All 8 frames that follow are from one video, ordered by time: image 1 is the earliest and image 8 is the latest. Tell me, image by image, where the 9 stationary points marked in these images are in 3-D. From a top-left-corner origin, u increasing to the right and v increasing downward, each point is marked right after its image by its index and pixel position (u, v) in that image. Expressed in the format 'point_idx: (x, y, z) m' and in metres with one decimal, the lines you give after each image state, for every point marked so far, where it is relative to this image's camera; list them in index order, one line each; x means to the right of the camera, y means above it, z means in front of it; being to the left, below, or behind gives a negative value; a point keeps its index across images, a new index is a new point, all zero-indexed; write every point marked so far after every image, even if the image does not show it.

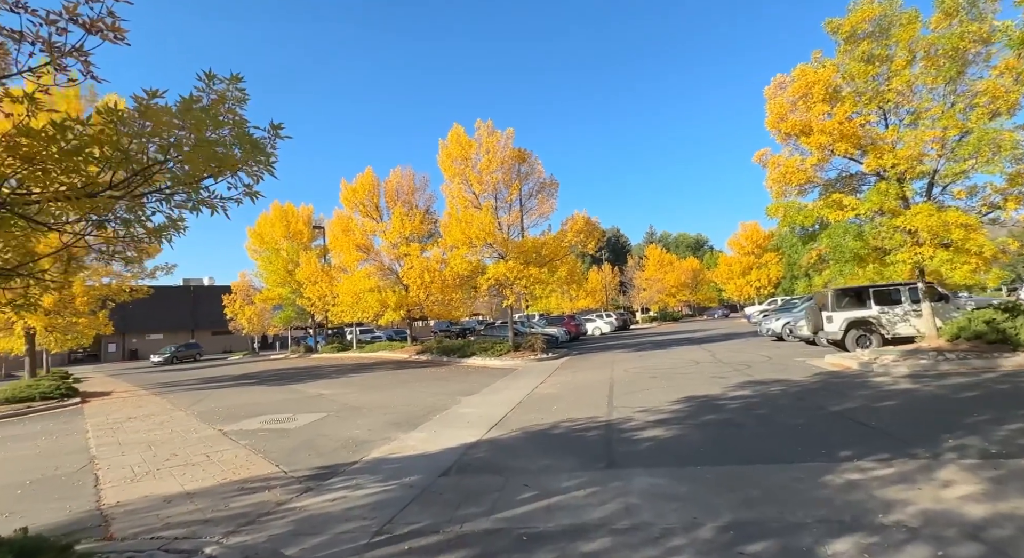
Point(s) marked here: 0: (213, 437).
0: (-4.9, -2.6, +8.5) m
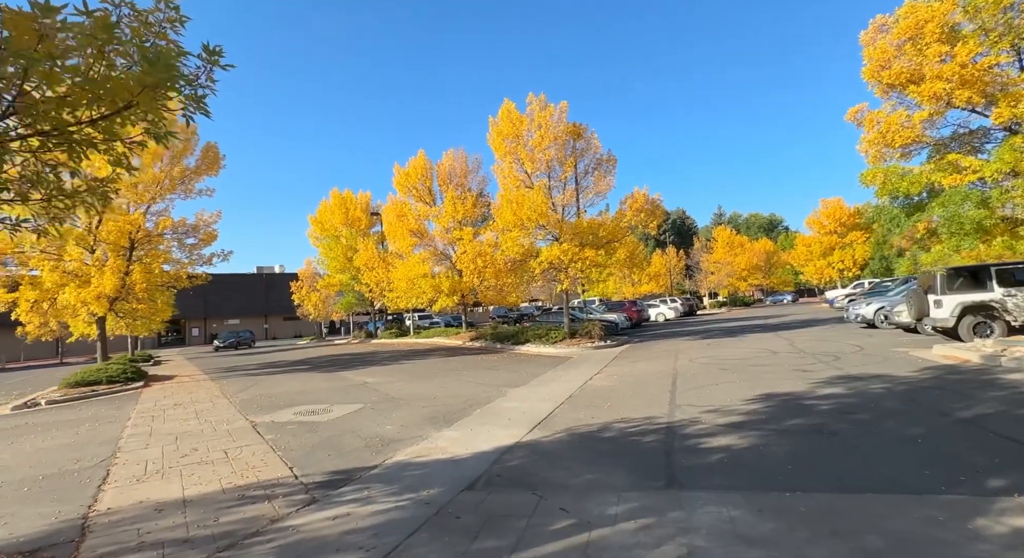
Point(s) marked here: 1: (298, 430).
0: (-4.2, -2.4, +8.1) m
1: (-3.3, -2.3, +7.9) m
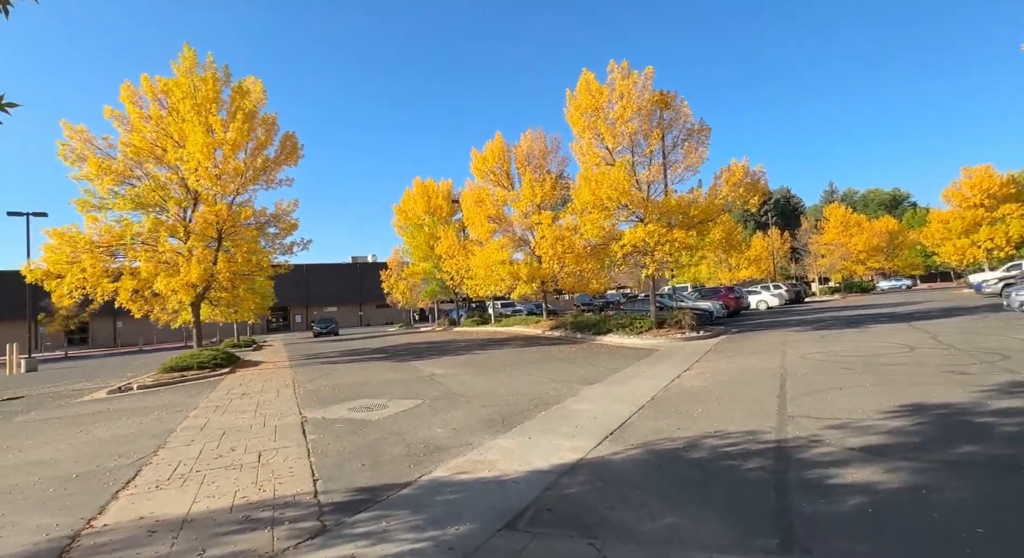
0: (-3.3, -2.2, +7.6) m
1: (-2.4, -2.1, +7.3) m
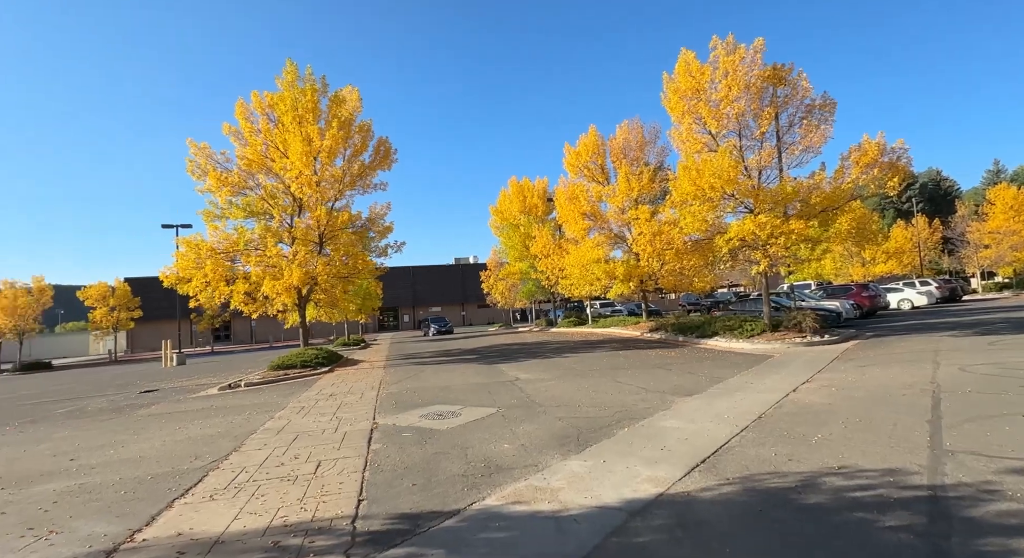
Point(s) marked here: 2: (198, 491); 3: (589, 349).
0: (-2.2, -2.2, +7.4) m
1: (-1.4, -2.1, +6.9) m
2: (-3.1, -2.1, +5.1) m
3: (+2.8, -2.6, +18.9) m
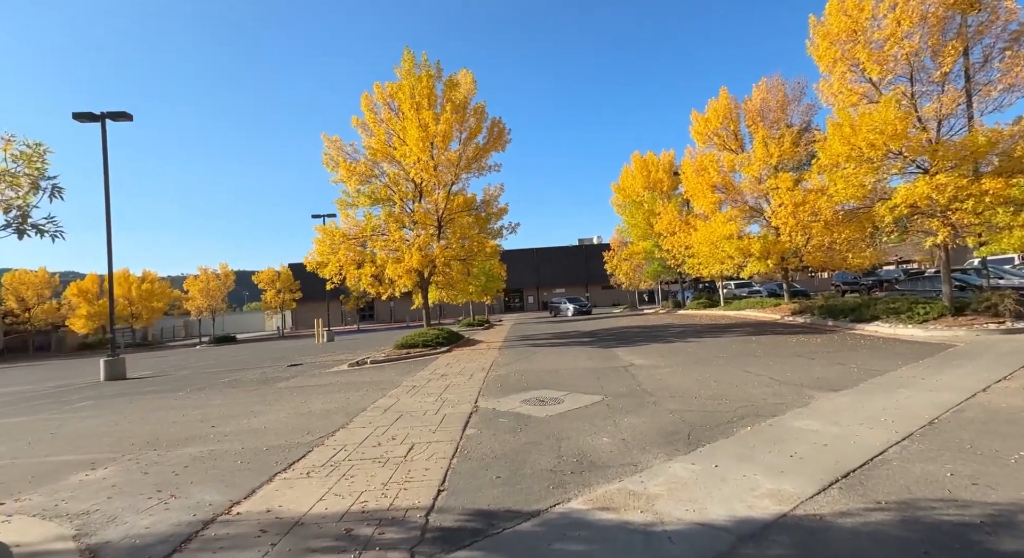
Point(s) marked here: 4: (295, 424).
0: (-0.7, -1.9, +7.3) m
1: (-0.1, -1.9, +6.7) m
2: (-2.2, -1.9, +5.3) m
3: (+6.9, -1.8, +17.3) m
4: (-3.1, -2.0, +7.3) m
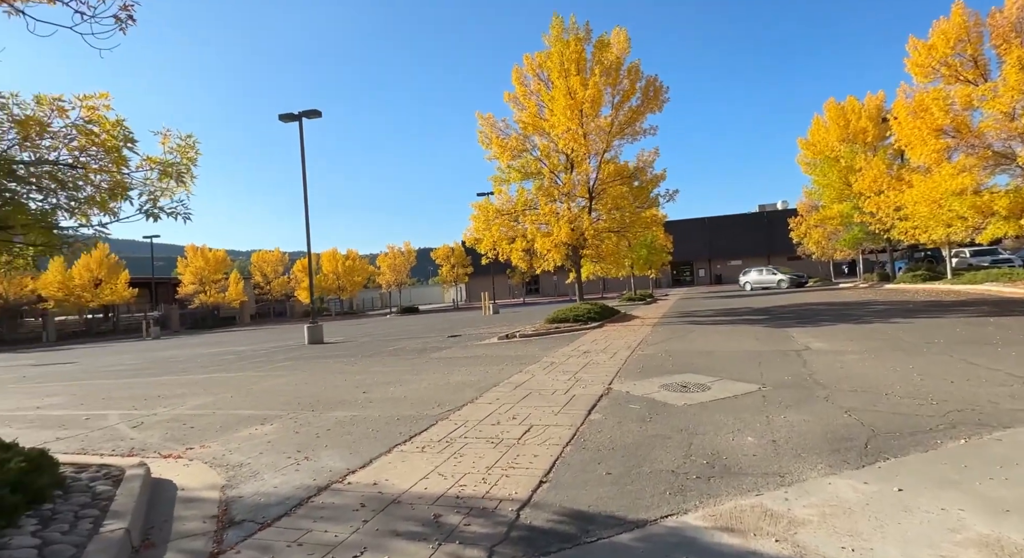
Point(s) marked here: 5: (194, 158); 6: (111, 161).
0: (+1.0, -1.6, +6.9) m
1: (+1.4, -1.6, +6.0) m
2: (-1.0, -1.7, +5.4) m
3: (+11.4, -0.9, +13.9) m
4: (-1.2, -1.7, +7.6) m
5: (-2.9, +1.1, +4.7) m
6: (-3.4, +1.0, +4.4) m
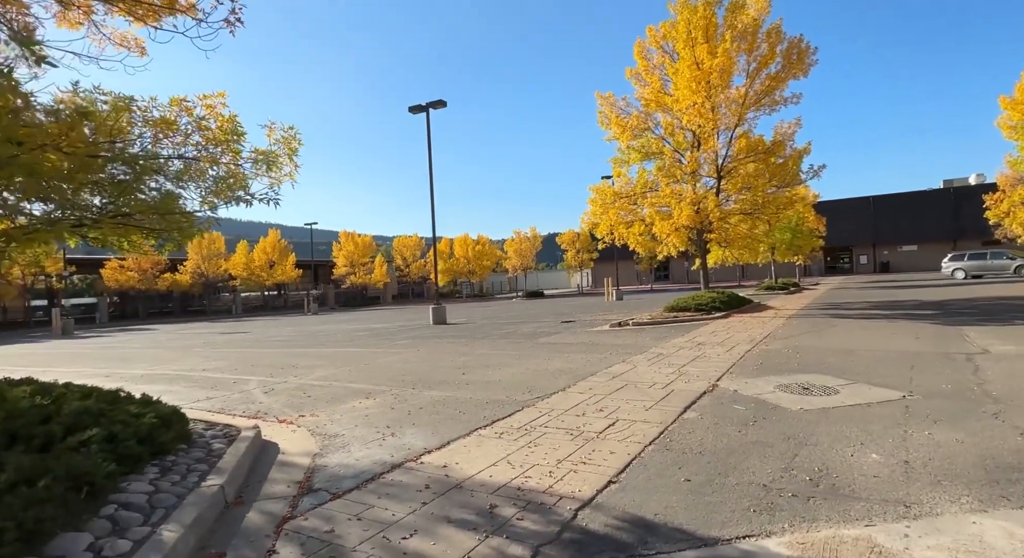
0: (+2.2, -1.4, +6.3) m
1: (+2.3, -1.4, +5.4) m
2: (-0.1, -1.5, +5.4) m
3: (+13.9, -0.7, +10.6) m
4: (+0.2, -1.5, +7.6) m
5: (-2.2, +1.3, +5.1) m
6: (-2.7, +1.2, +4.9) m
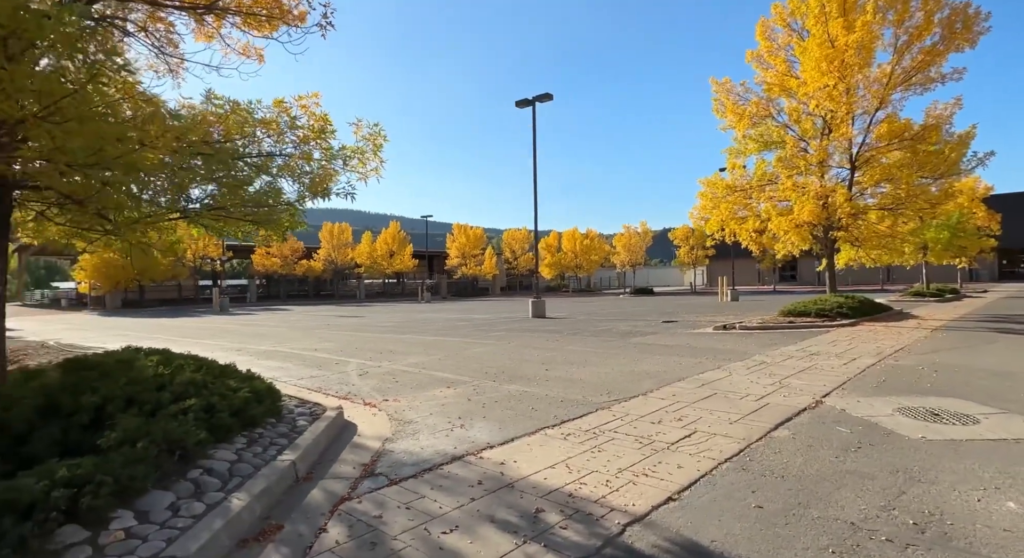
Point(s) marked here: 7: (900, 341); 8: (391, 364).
0: (+3.0, -1.4, +5.7) m
1: (+3.0, -1.5, +4.8) m
2: (+0.6, -1.5, +5.3) m
3: (+15.4, -1.1, +7.4) m
4: (+1.4, -1.4, +7.3) m
5: (-1.4, +1.4, +5.4) m
6: (-2.0, +1.3, +5.3) m
7: (+7.8, -1.2, +10.4) m
8: (-2.1, -1.4, +8.8) m
